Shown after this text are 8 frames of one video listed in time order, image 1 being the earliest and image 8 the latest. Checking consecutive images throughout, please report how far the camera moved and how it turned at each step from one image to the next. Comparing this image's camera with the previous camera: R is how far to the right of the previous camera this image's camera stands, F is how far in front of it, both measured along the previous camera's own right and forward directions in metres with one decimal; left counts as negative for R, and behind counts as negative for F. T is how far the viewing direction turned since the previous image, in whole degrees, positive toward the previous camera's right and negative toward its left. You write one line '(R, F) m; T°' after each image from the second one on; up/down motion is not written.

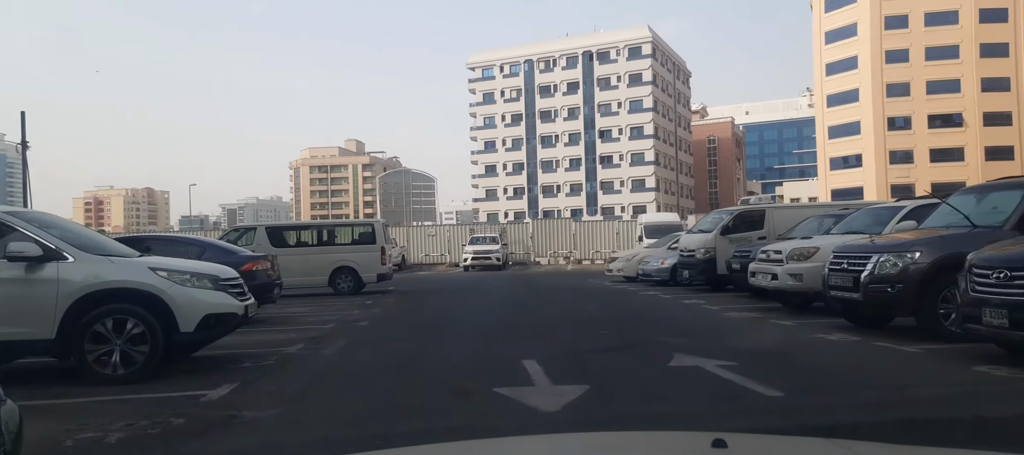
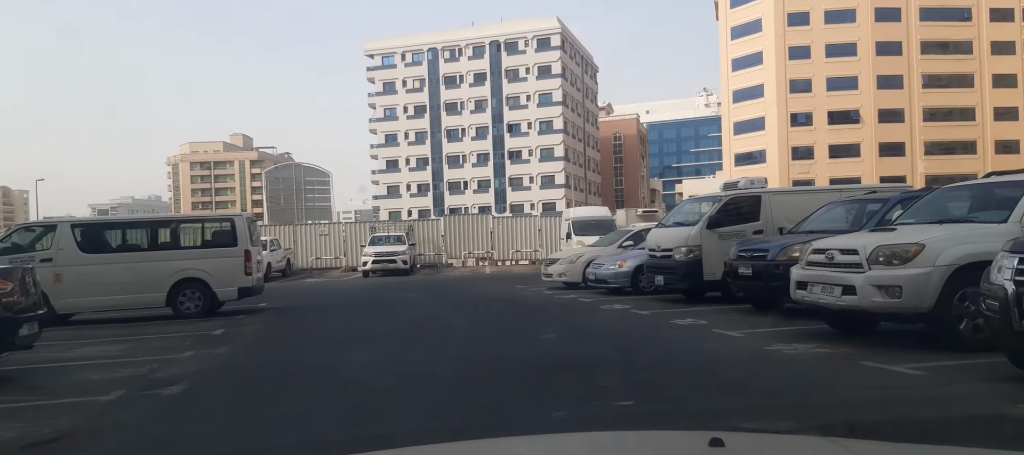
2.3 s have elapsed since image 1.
(-0.3, +4.7) m; +8°
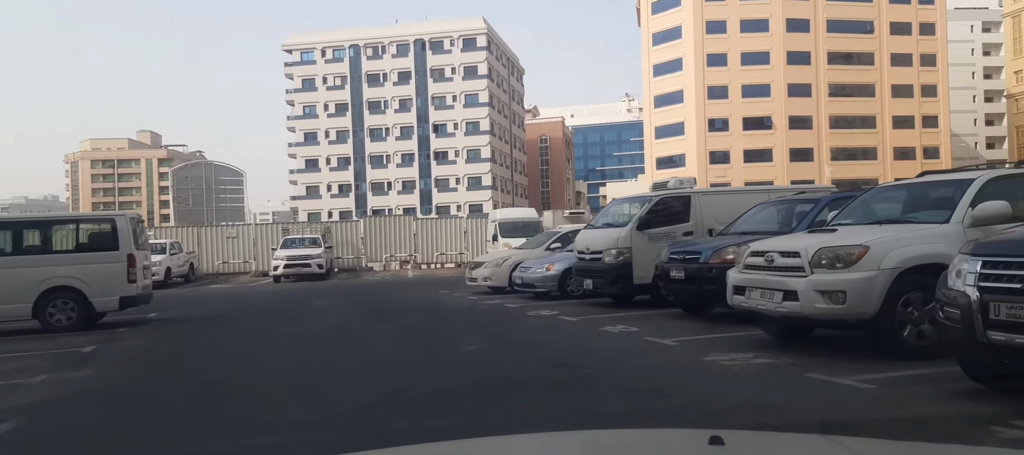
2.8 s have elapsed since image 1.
(+0.1, +0.9) m; +6°
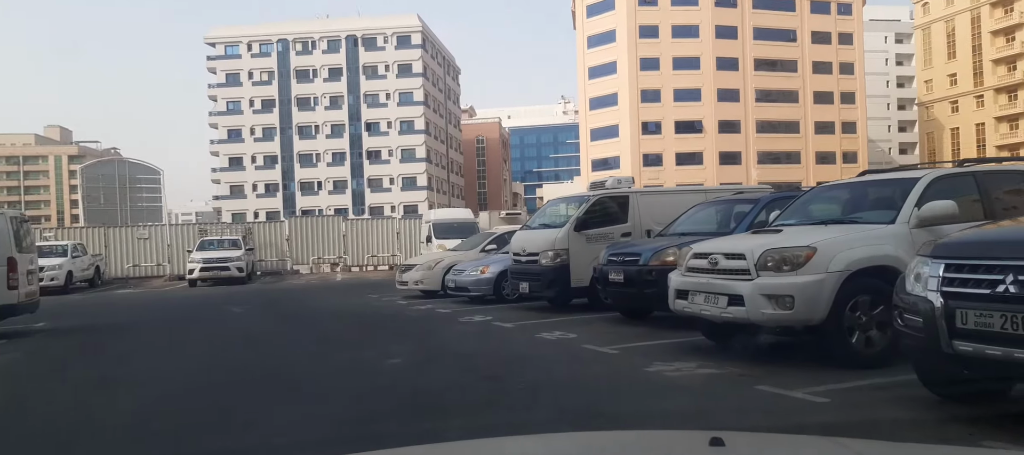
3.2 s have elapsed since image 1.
(+0.1, +0.6) m; +5°
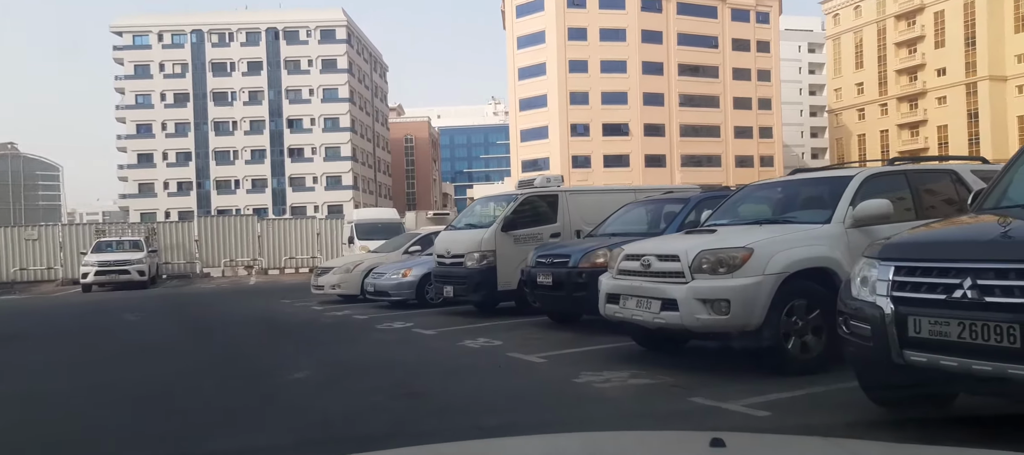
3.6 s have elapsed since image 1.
(+0.1, +0.6) m; +5°
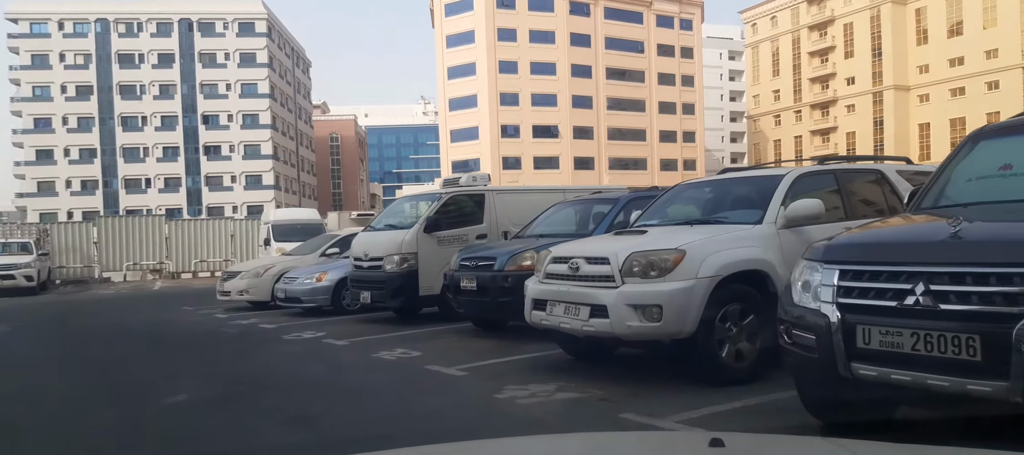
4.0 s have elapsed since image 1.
(+0.1, +0.5) m; +5°
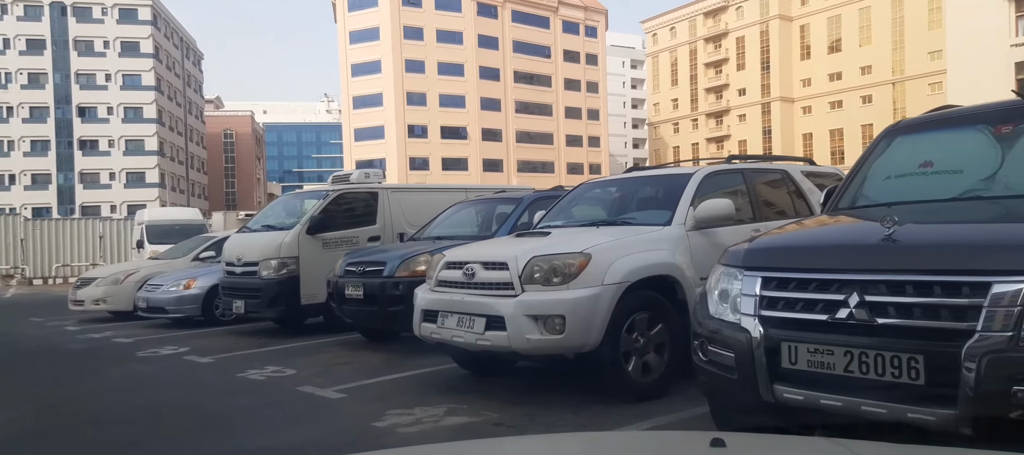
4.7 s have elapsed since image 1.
(+0.2, +0.7) m; +7°
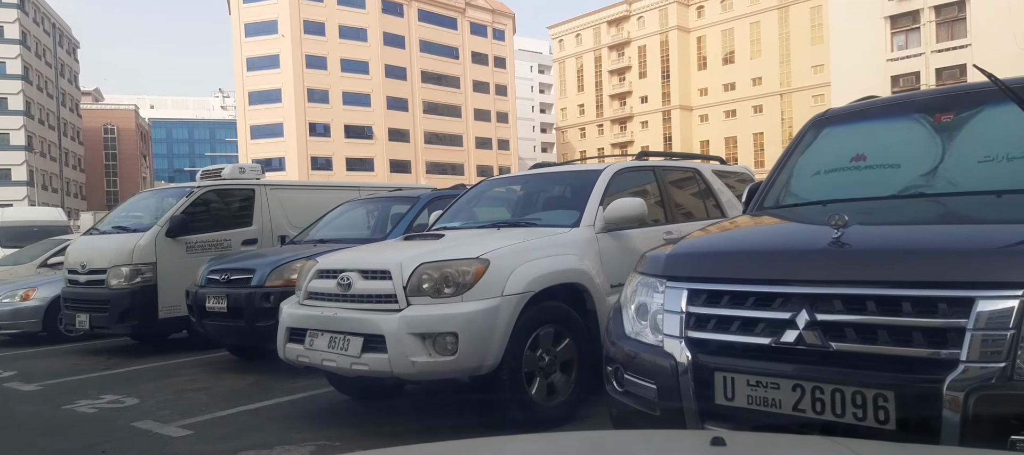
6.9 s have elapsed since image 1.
(+0.2, +0.7) m; +7°
